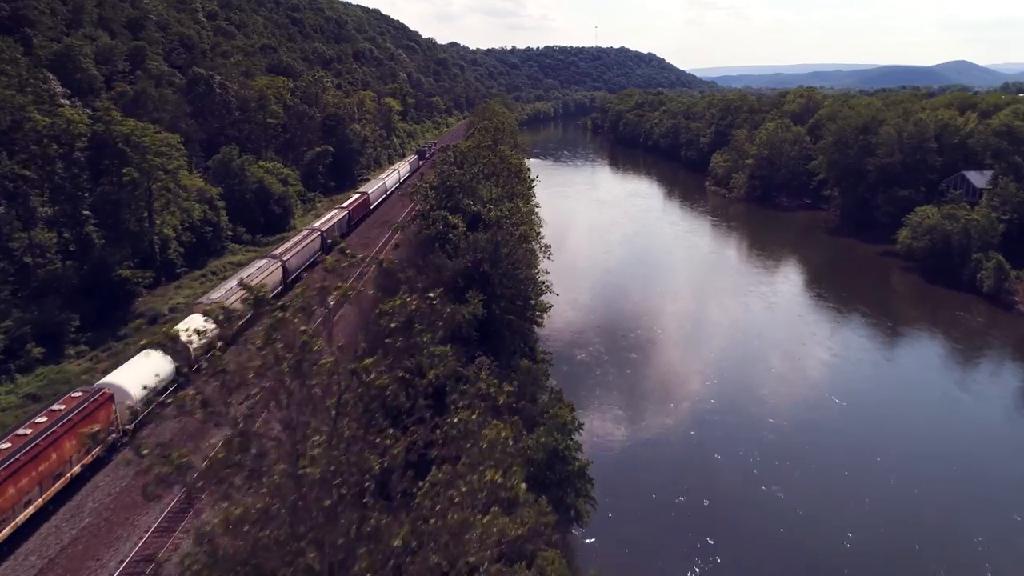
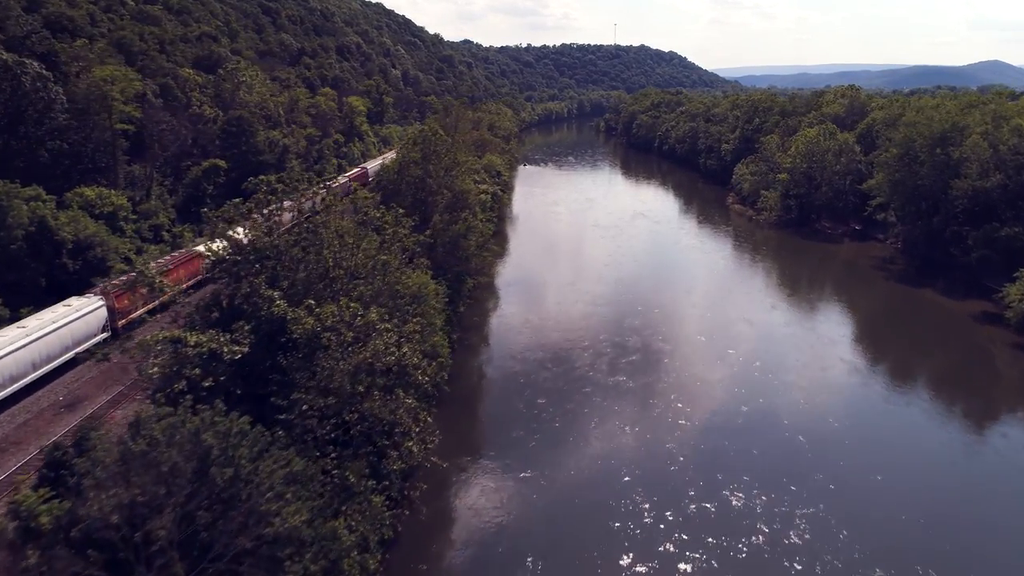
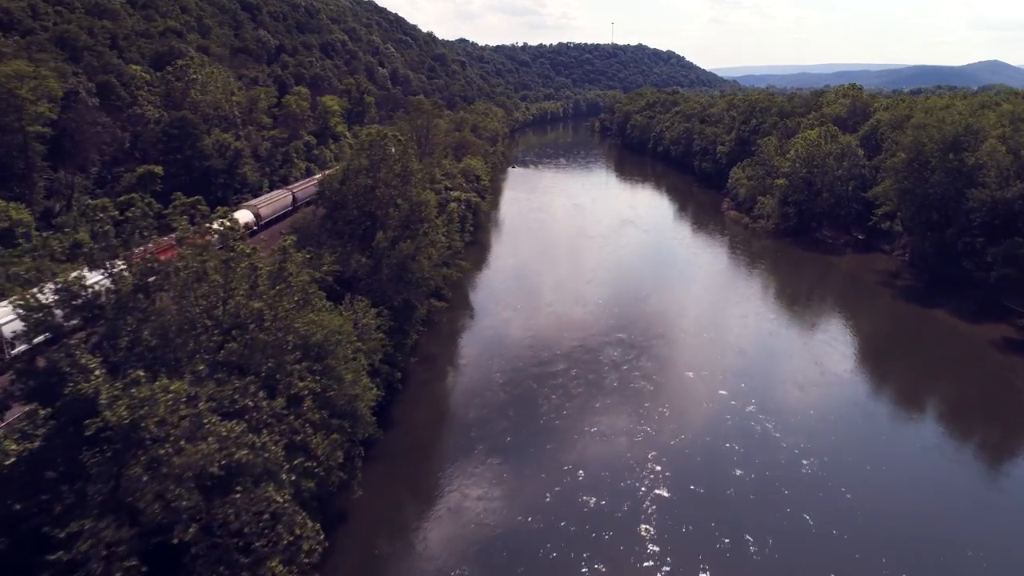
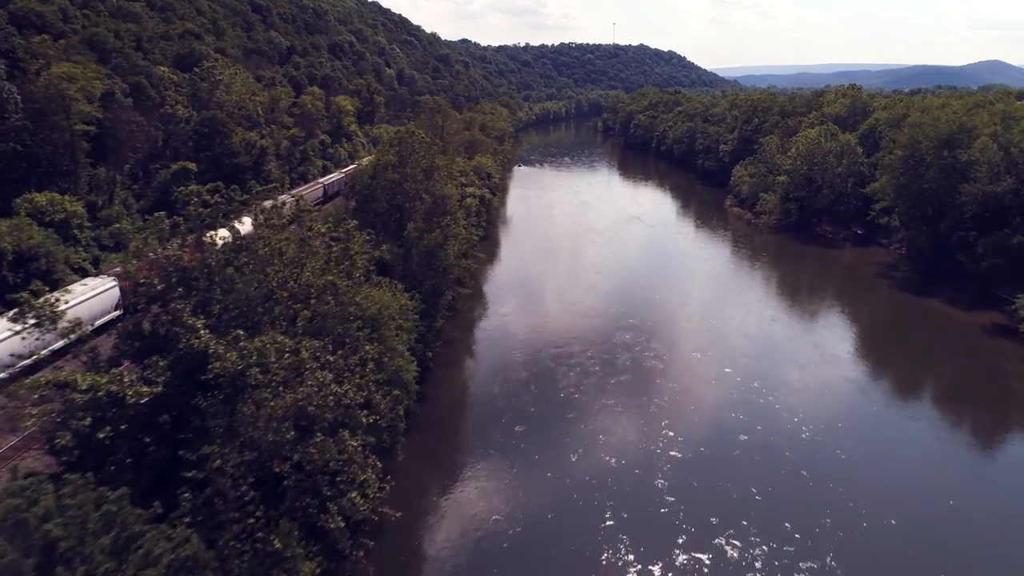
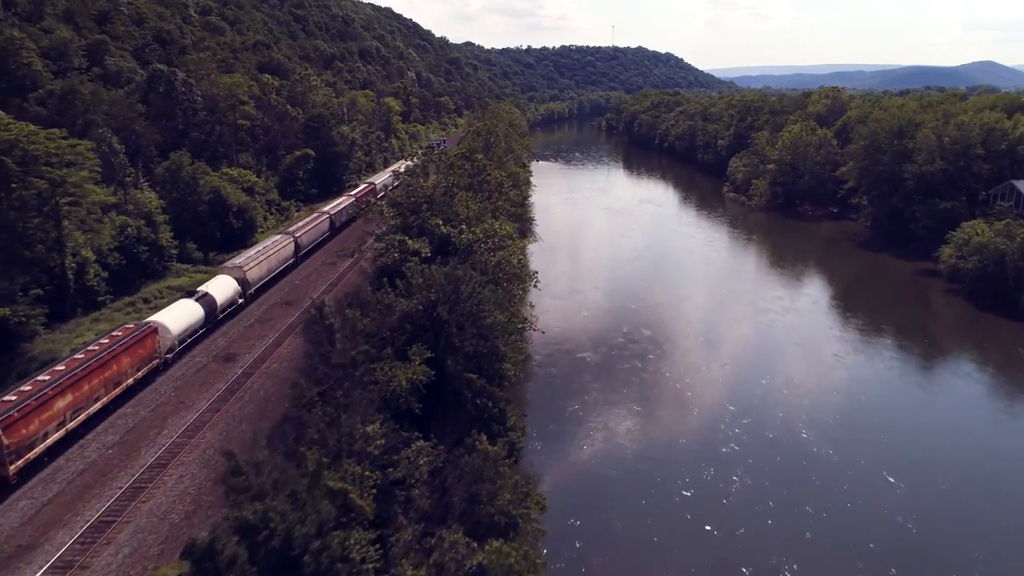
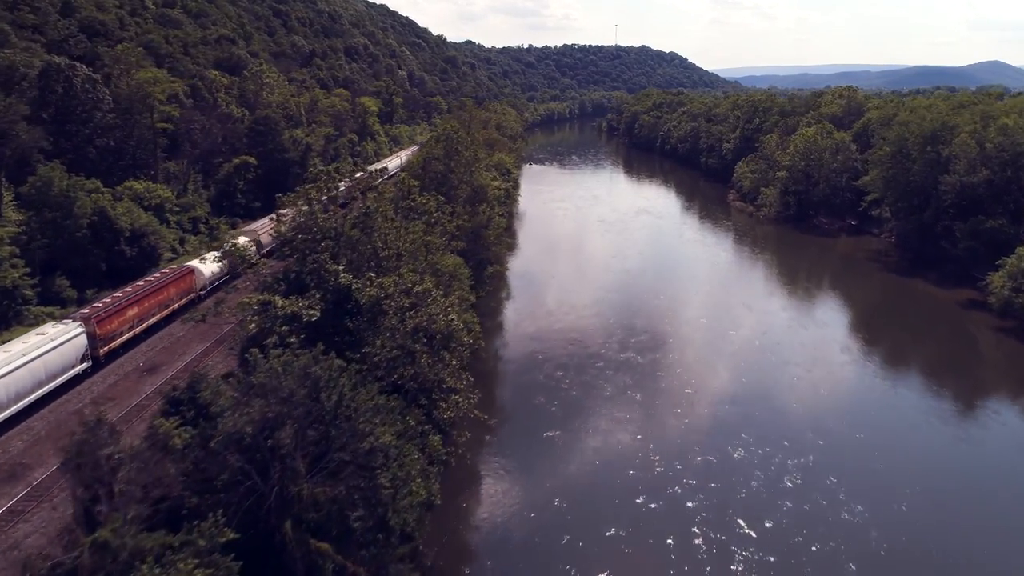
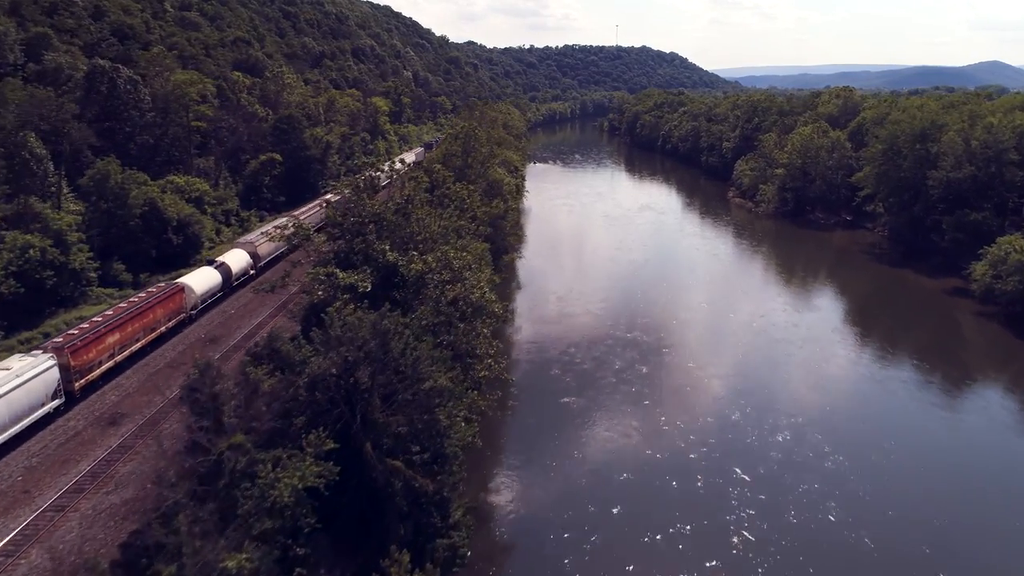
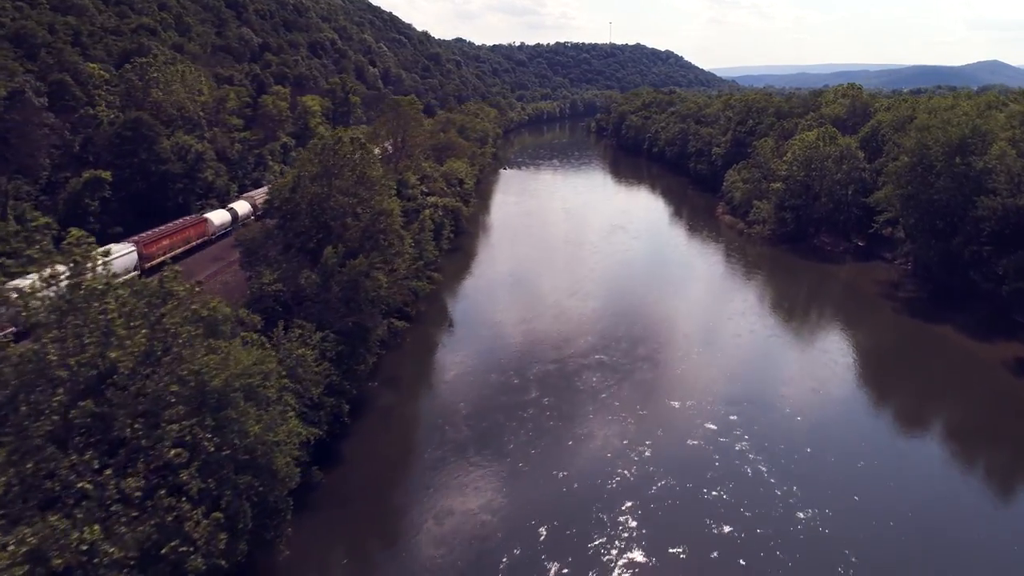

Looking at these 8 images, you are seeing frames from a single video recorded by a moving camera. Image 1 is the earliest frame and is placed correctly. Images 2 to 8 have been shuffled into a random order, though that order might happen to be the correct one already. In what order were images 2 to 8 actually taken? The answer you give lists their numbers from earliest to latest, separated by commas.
5, 7, 6, 2, 4, 3, 8
